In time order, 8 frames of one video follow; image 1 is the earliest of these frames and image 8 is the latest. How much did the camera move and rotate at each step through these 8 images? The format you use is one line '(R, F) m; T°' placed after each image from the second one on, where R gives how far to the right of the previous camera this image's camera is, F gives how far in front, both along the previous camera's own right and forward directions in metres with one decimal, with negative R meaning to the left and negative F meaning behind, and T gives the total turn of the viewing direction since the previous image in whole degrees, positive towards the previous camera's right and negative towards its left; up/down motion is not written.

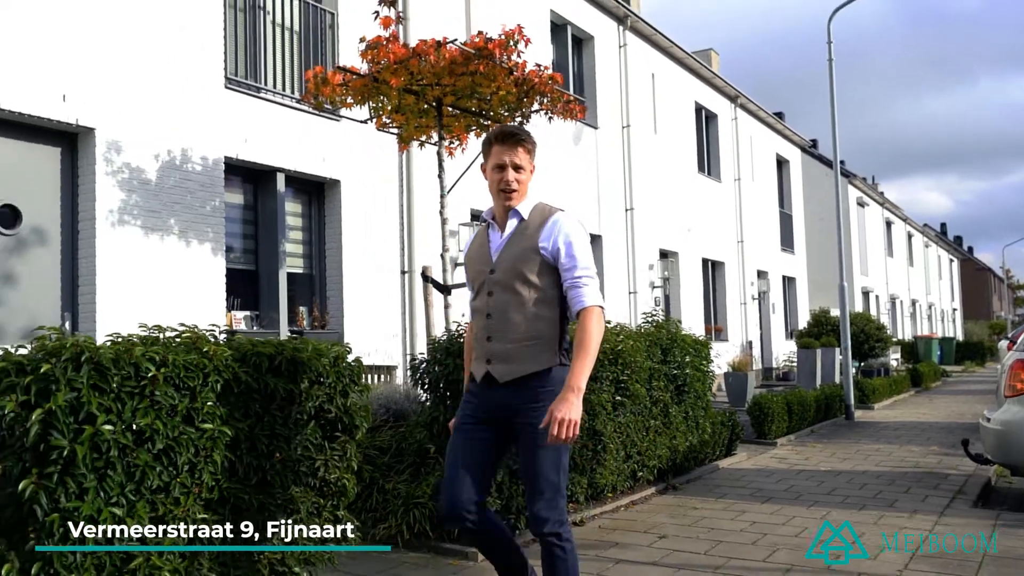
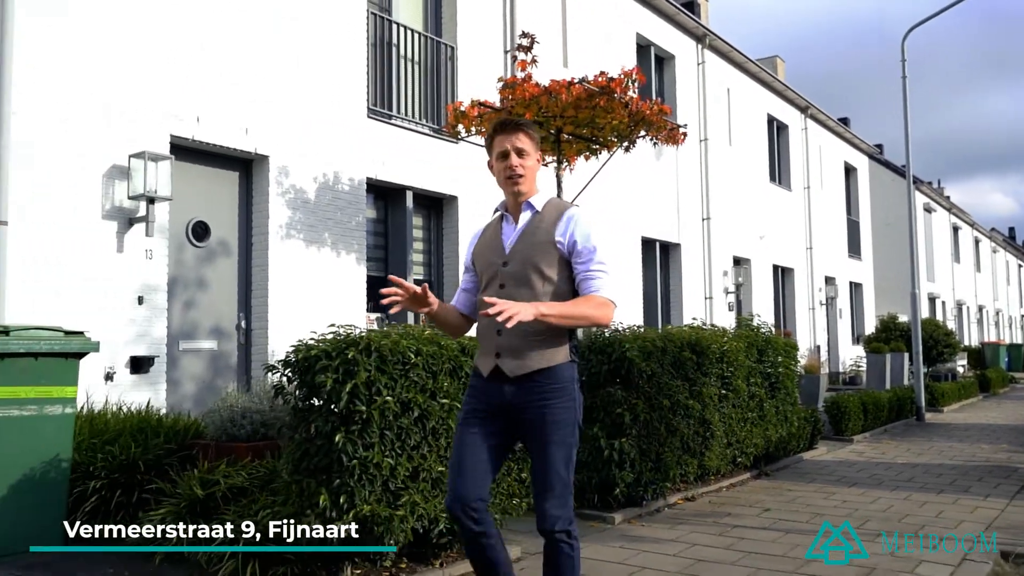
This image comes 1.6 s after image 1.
(-0.5, -1.0) m; -3°
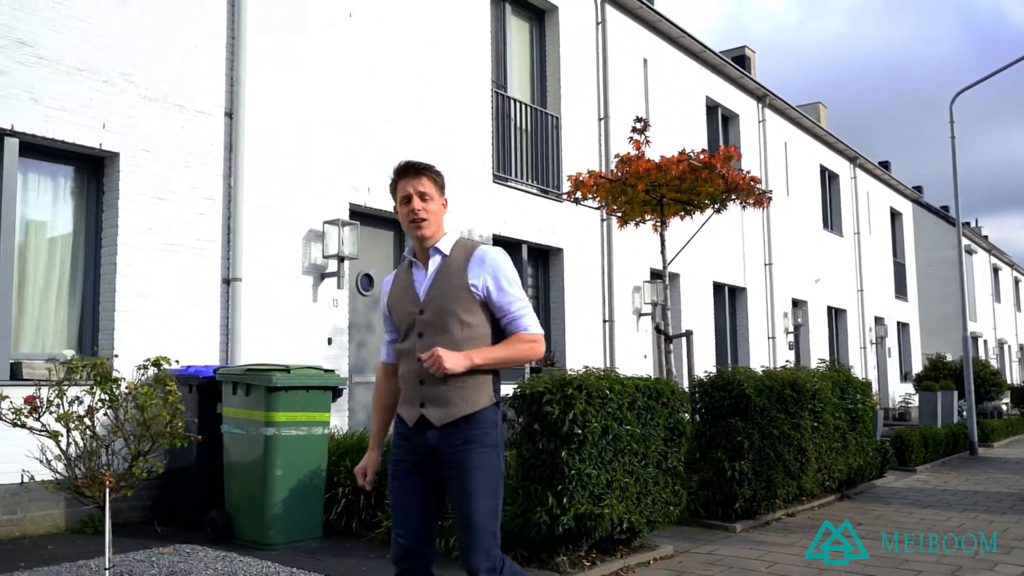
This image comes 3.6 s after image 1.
(-0.9, -1.3) m; -2°
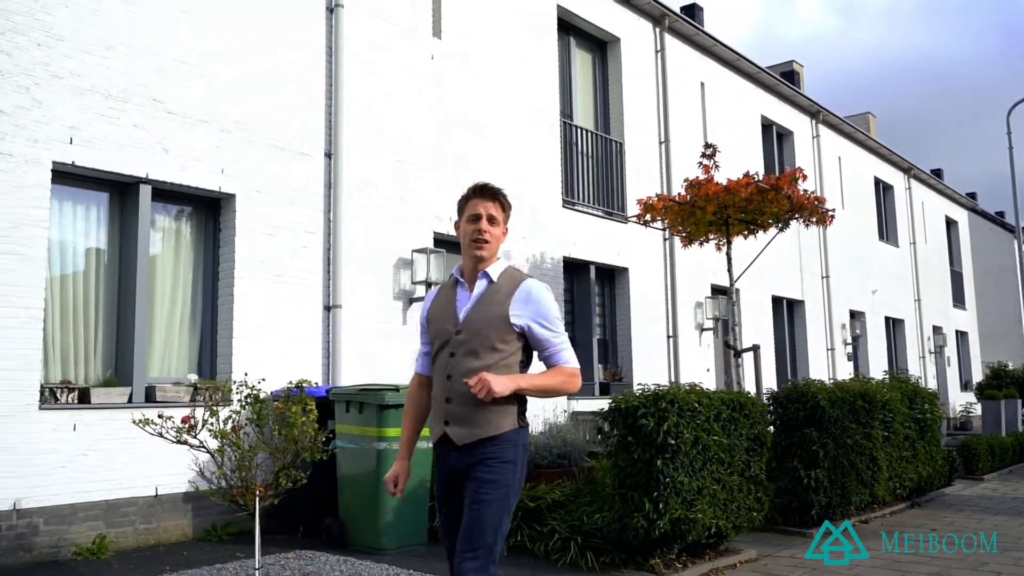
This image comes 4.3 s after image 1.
(-0.3, -0.5) m; -3°
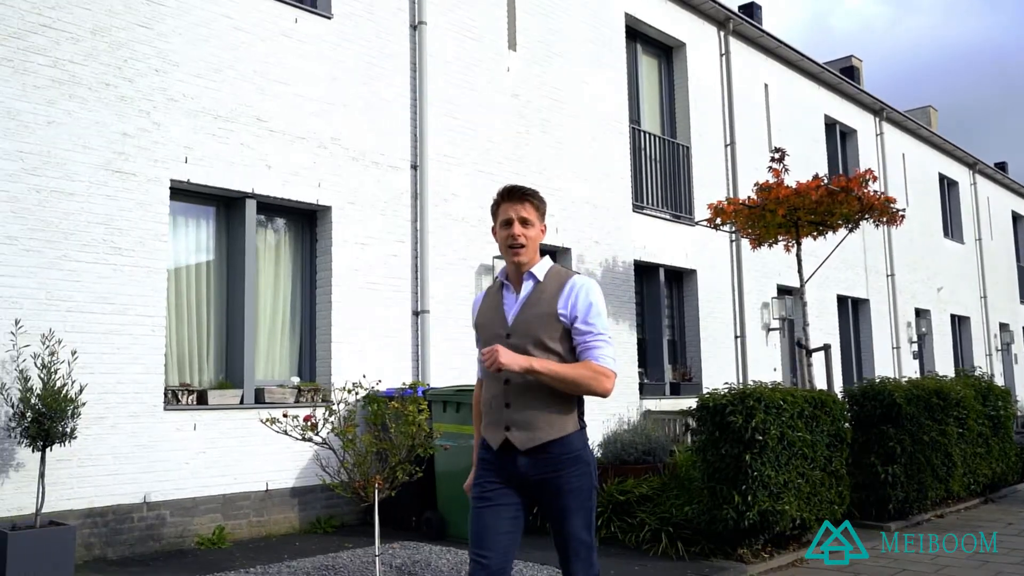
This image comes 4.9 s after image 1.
(-0.3, -0.4) m; -3°
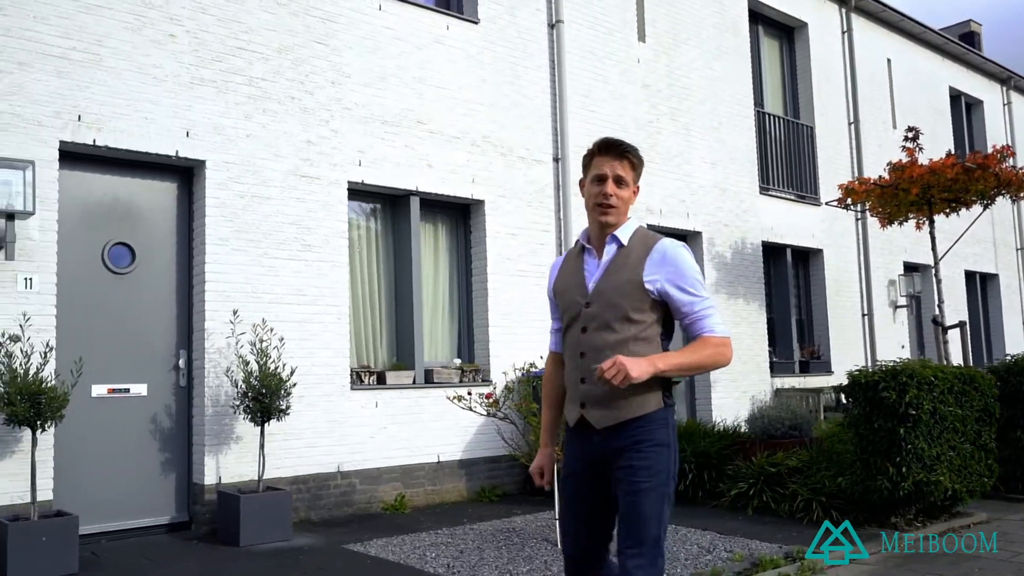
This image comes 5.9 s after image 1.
(-0.5, -0.6) m; -6°
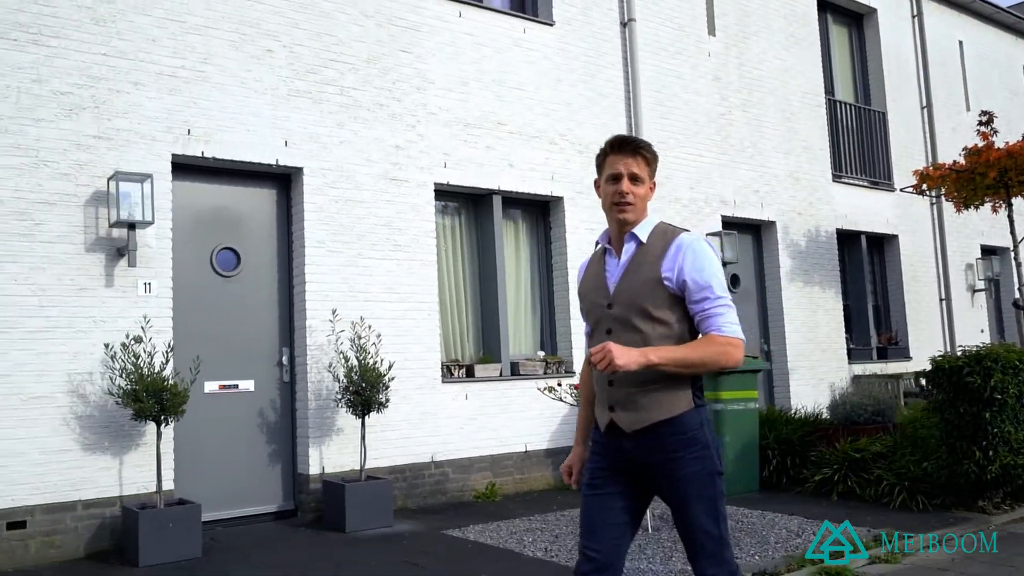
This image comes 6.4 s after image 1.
(-0.2, -0.3) m; -4°
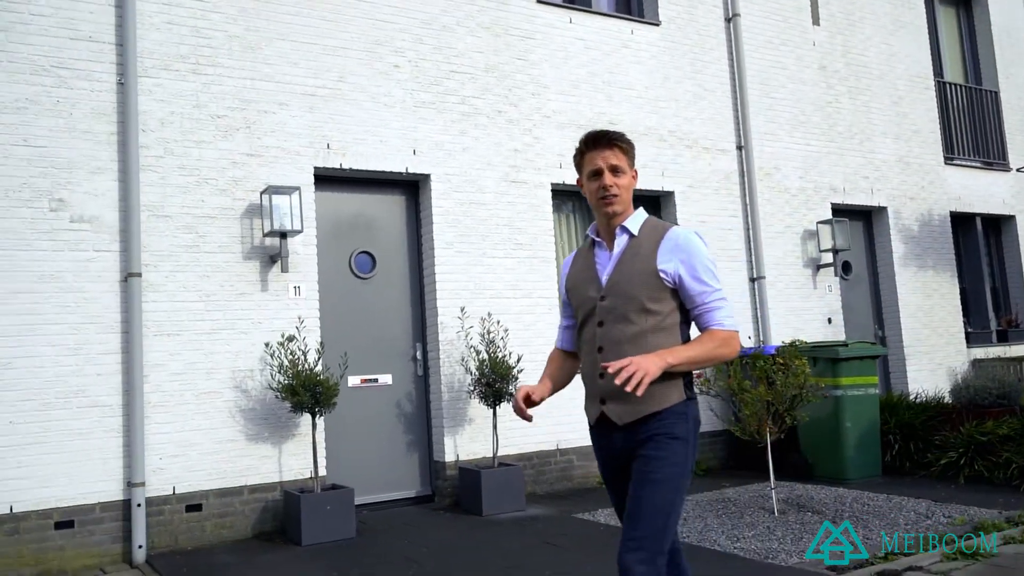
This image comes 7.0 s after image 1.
(-0.2, -0.4) m; -6°
